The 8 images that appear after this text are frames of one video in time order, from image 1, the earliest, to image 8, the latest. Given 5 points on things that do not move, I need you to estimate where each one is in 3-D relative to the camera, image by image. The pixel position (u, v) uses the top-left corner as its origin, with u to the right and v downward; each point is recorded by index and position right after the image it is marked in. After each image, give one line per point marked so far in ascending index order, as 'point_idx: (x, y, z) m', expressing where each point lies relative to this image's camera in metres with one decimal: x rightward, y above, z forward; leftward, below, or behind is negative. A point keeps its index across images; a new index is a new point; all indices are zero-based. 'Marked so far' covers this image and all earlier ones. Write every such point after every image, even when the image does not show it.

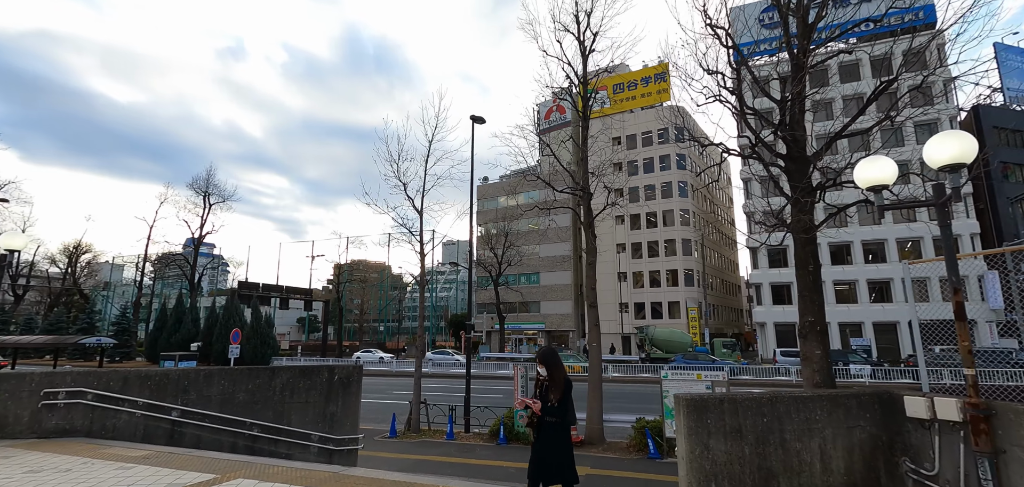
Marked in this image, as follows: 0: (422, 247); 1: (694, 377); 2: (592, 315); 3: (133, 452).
0: (-2.0, +0.1, +11.6) m
1: (+2.8, -2.1, +8.4) m
2: (+1.4, -1.3, +10.0) m
3: (-4.1, -2.3, +6.0) m
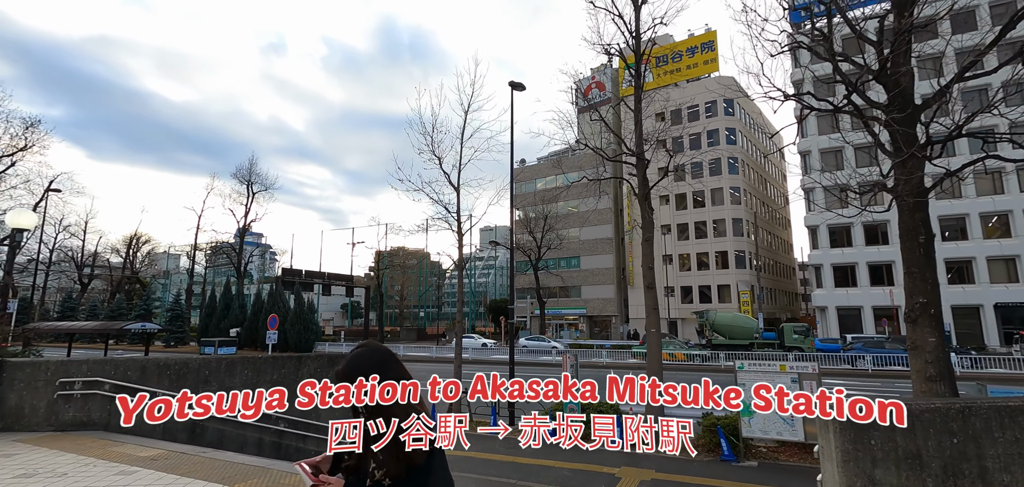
0: (-1.1, +0.5, +10.7) m
1: (+3.5, -1.7, +7.3) m
2: (+2.2, -0.9, +9.0) m
3: (-3.6, -2.0, +5.4) m
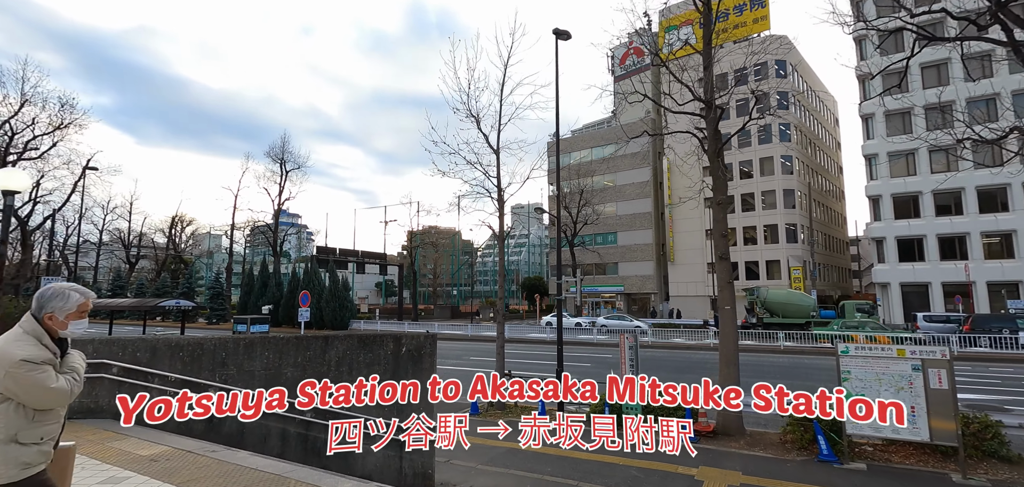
0: (-0.2, +1.0, +9.6) m
1: (+4.2, -1.2, +6.0) m
2: (+3.0, -0.4, +7.8) m
3: (-3.0, -1.7, +4.6) m
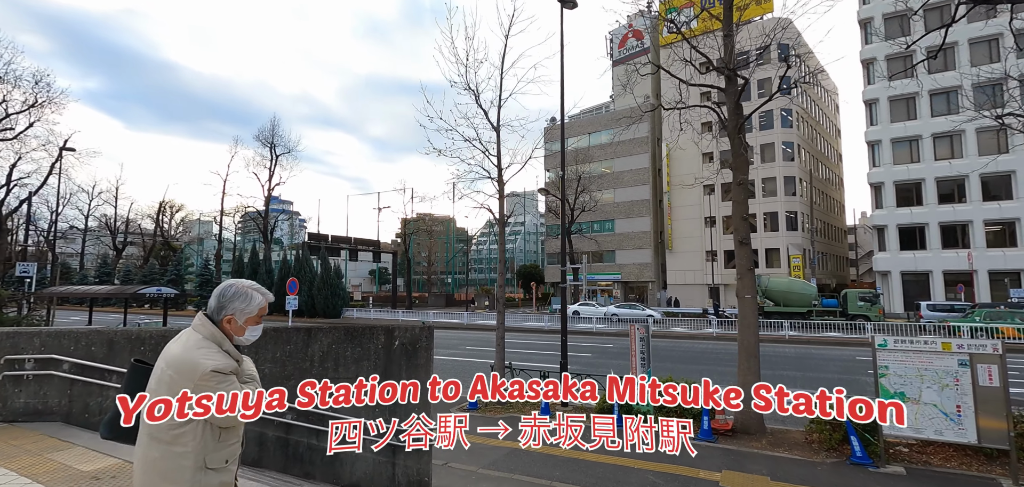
0: (-0.2, +1.3, +9.0) m
1: (+4.2, -1.0, +5.5) m
2: (+3.0, -0.2, +7.2) m
3: (-3.0, -1.5, +4.0) m
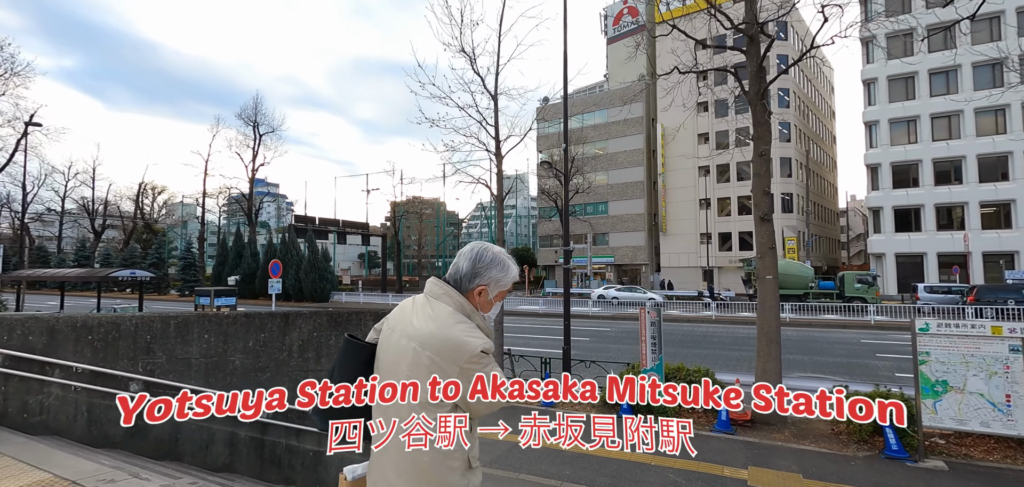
0: (-0.2, +1.6, +8.3) m
1: (+4.3, -0.8, +5.0) m
2: (+3.0, +0.1, +6.6) m
3: (-2.9, -1.4, +3.3) m
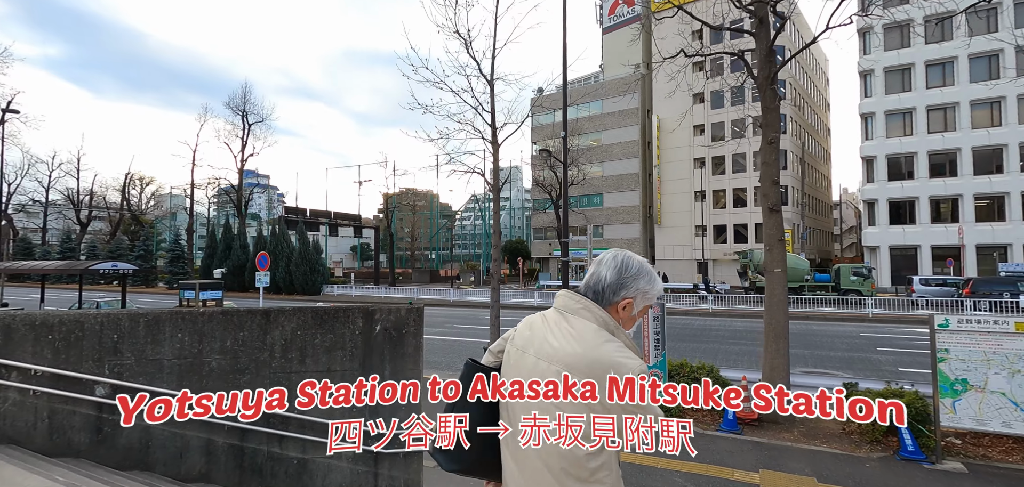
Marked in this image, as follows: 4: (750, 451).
0: (-0.3, +1.7, +8.0) m
1: (+4.3, -0.7, +4.7) m
2: (+3.0, +0.2, +6.3) m
3: (-2.9, -1.3, +3.0) m
4: (+2.3, -2.0, +5.4) m
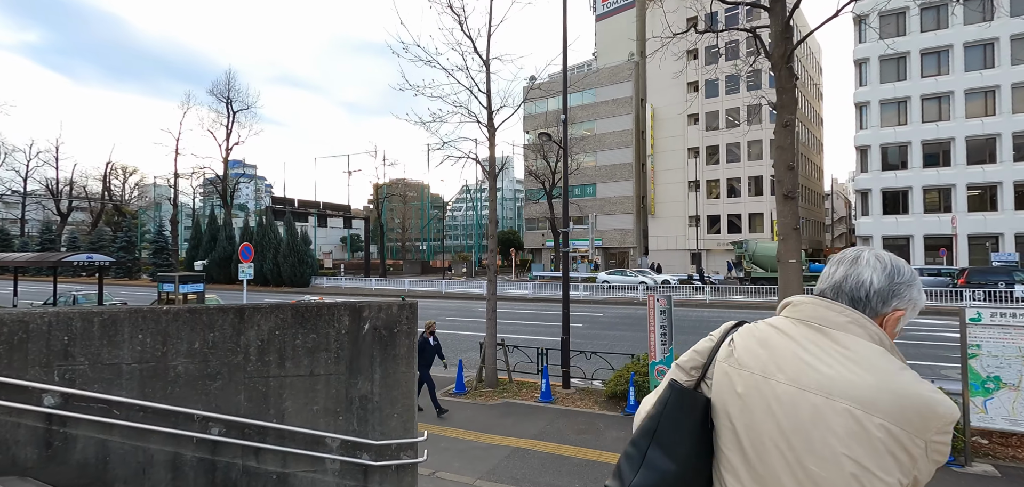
0: (-0.3, +1.9, +7.5) m
1: (+4.3, -0.6, +4.4) m
2: (+3.0, +0.3, +6.0) m
3: (-2.8, -1.2, +2.6) m
4: (+2.3, -1.9, +5.1) m
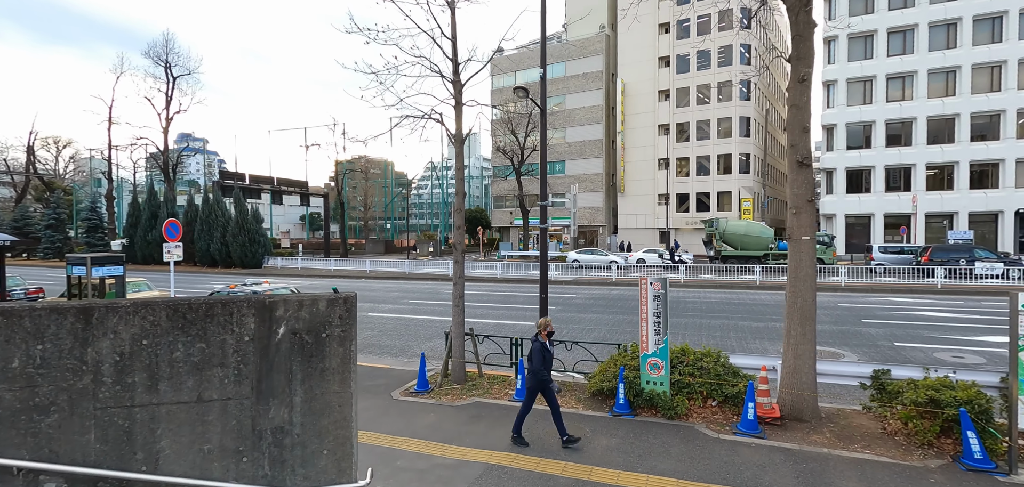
0: (-0.7, +2.2, +6.5) m
1: (+4.1, -0.4, +3.7) m
2: (+2.7, +0.6, +5.2) m
3: (-2.9, -1.1, +1.5) m
4: (+2.1, -1.7, +4.3) m
